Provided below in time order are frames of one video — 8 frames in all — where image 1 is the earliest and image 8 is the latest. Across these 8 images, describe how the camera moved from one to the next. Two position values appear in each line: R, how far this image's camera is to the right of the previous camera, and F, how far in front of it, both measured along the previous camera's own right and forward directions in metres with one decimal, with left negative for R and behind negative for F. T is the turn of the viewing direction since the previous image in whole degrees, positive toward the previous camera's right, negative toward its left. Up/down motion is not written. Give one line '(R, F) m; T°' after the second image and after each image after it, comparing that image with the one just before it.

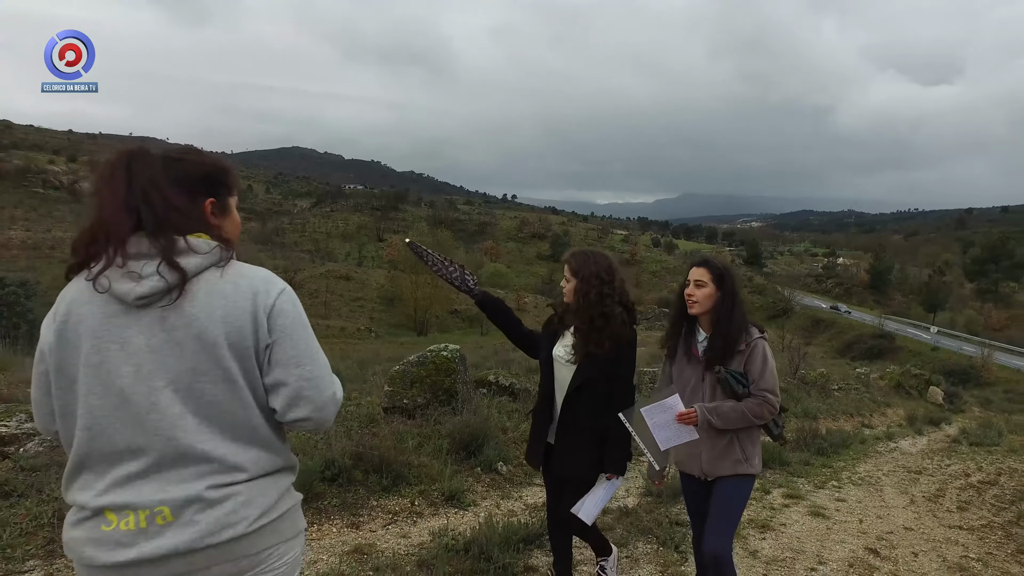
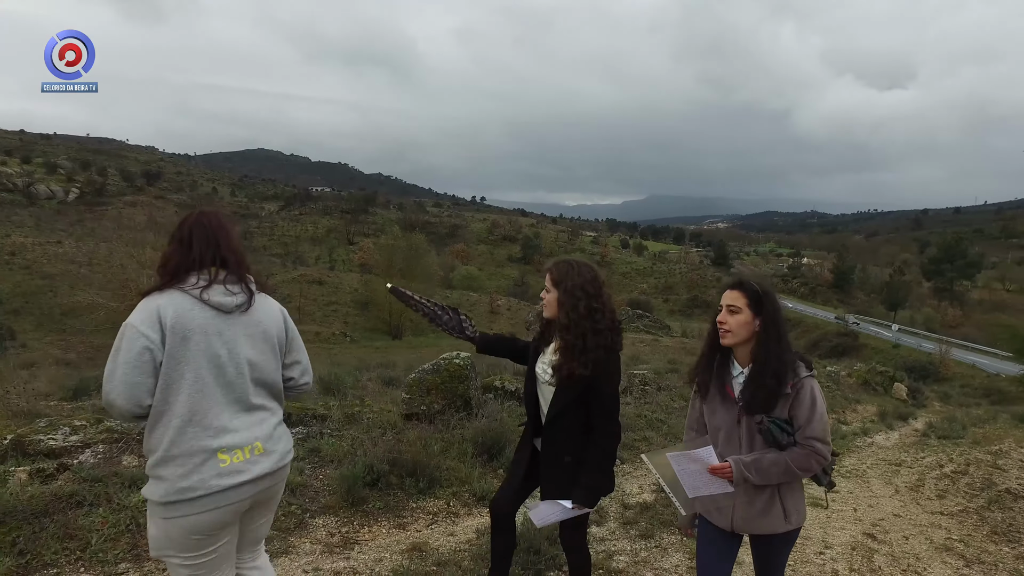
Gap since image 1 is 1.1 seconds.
(-0.4, -0.4) m; +3°
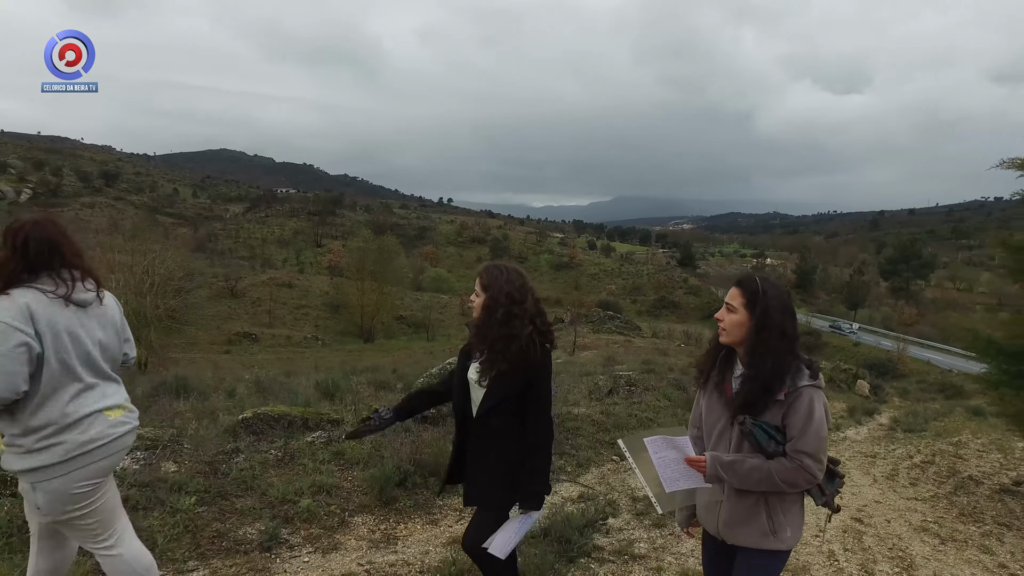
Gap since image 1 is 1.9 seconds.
(-0.4, -0.4) m; +3°
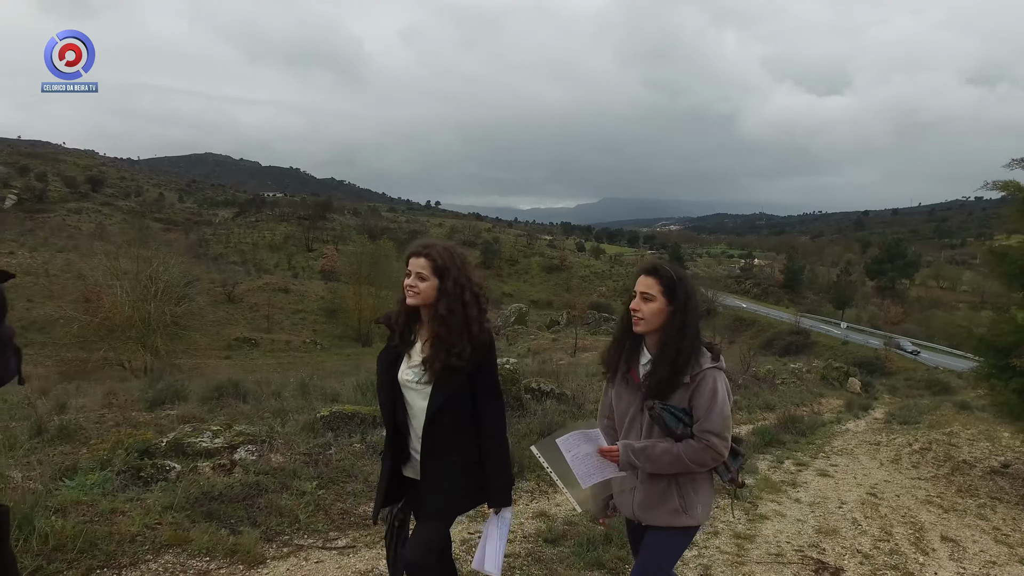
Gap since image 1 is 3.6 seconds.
(-0.7, -0.8) m; +1°
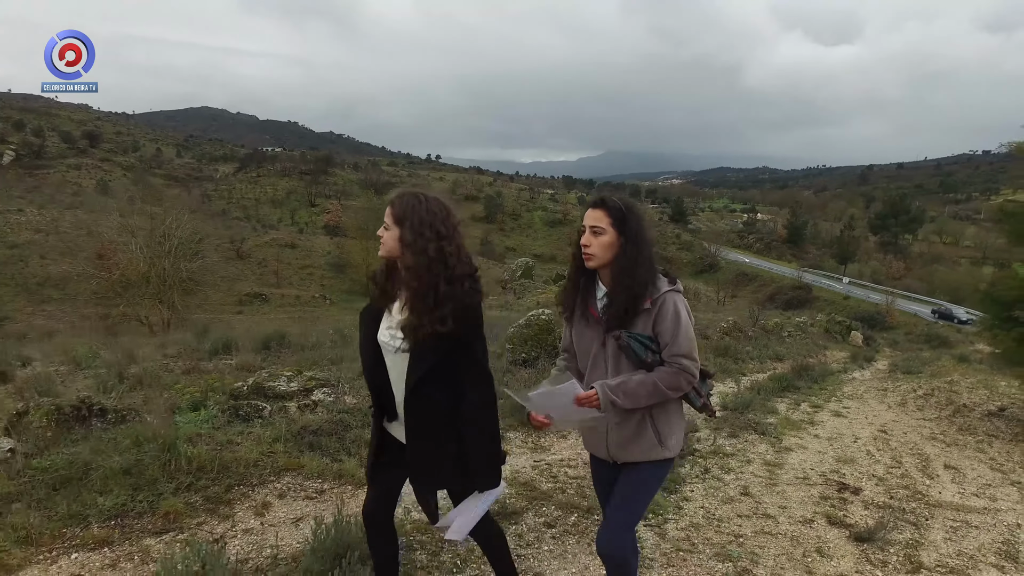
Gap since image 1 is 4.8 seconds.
(-0.5, -0.5) m; 0°
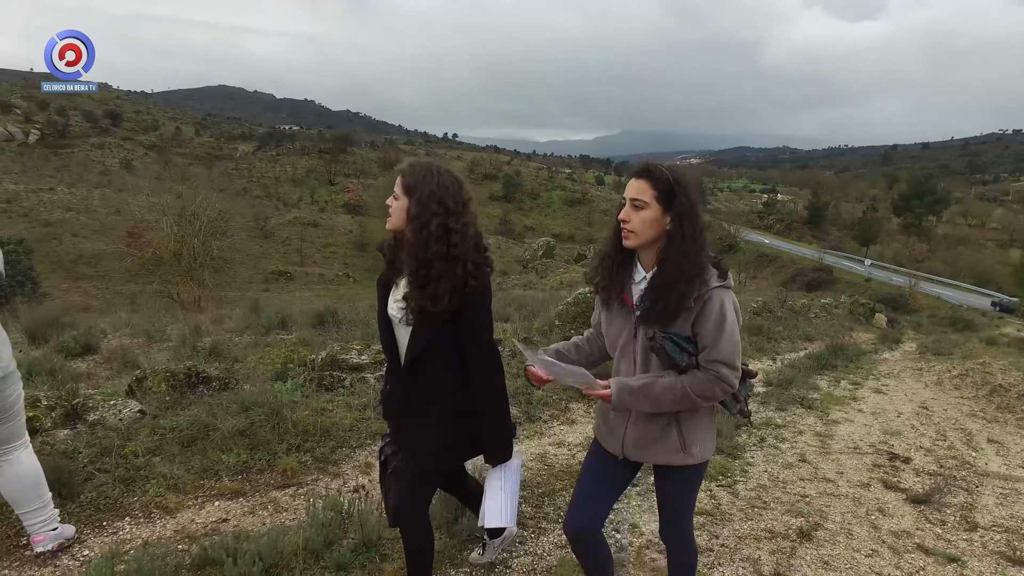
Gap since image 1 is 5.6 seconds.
(-0.5, -0.4) m; -1°
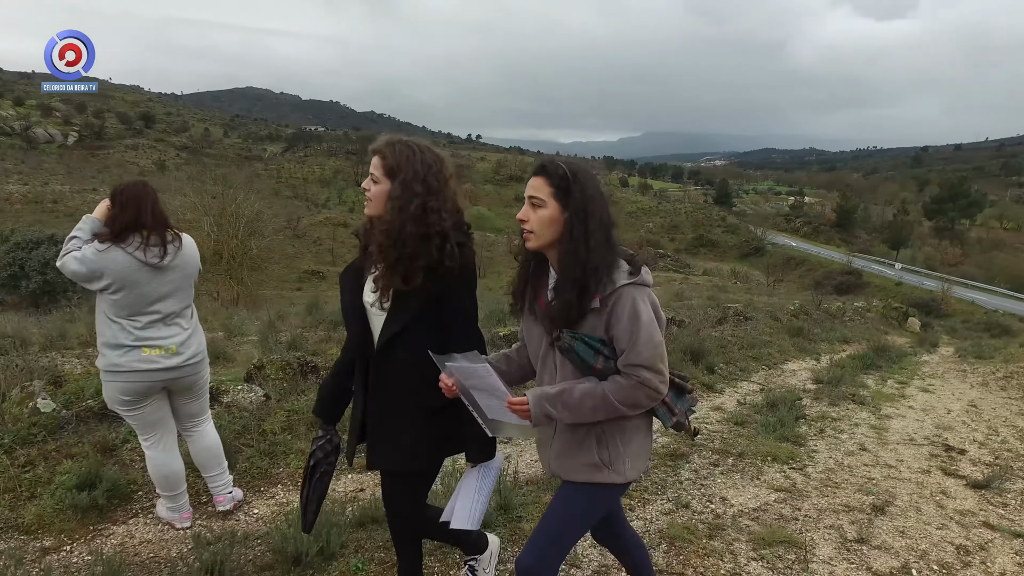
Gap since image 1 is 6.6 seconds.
(-0.5, -0.5) m; -2°
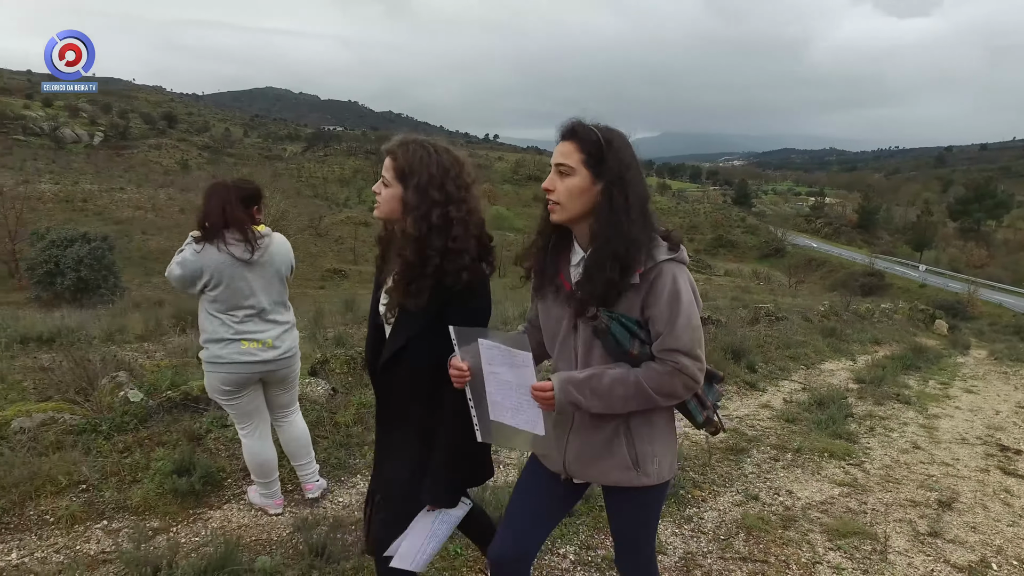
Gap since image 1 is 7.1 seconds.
(-0.3, -0.1) m; -1°
